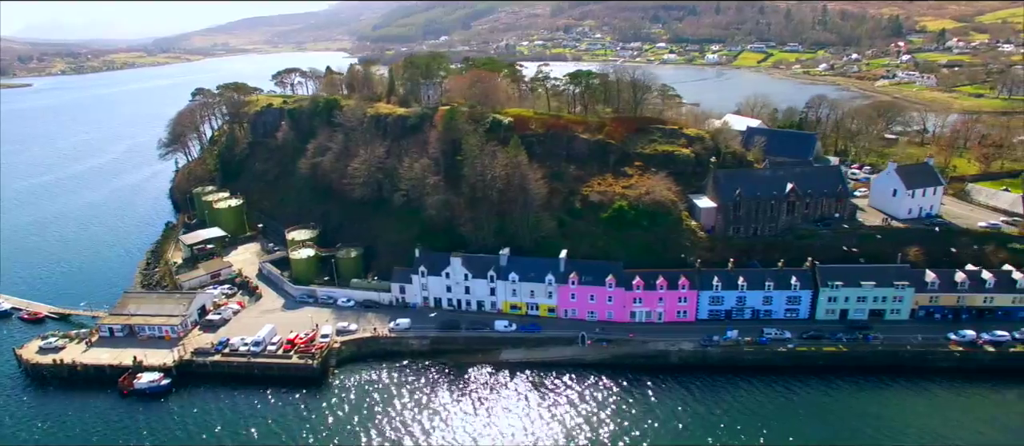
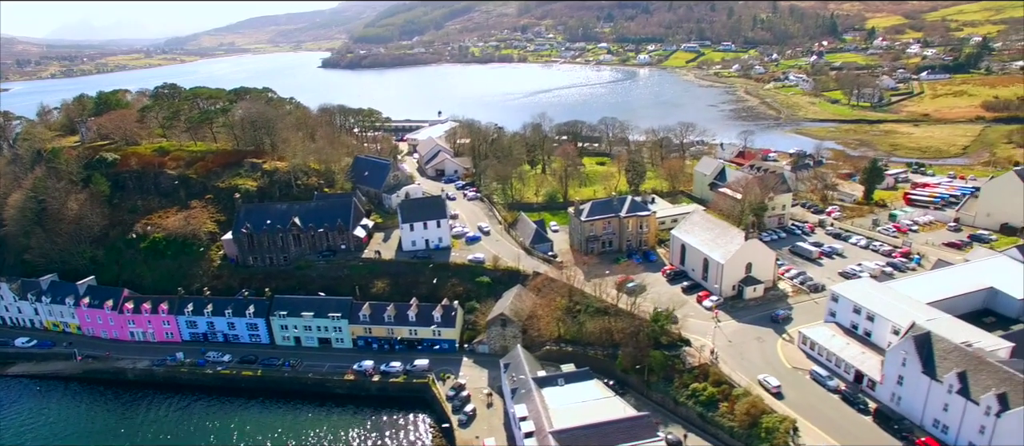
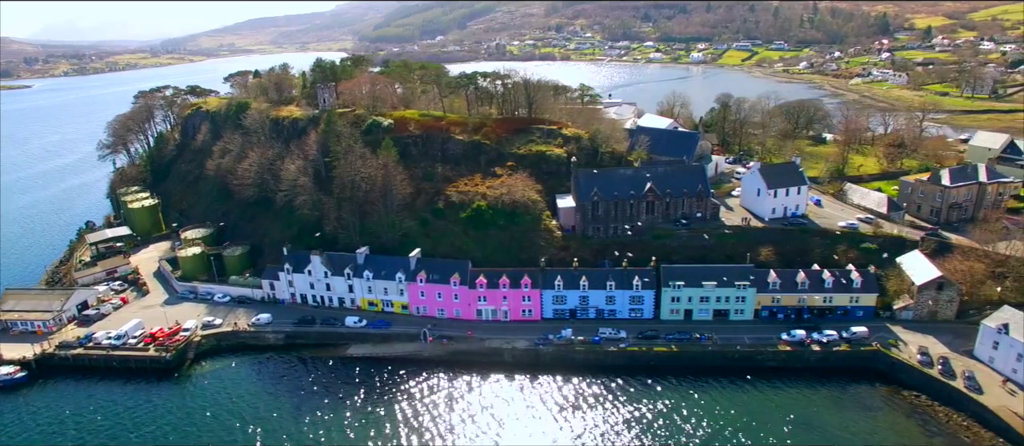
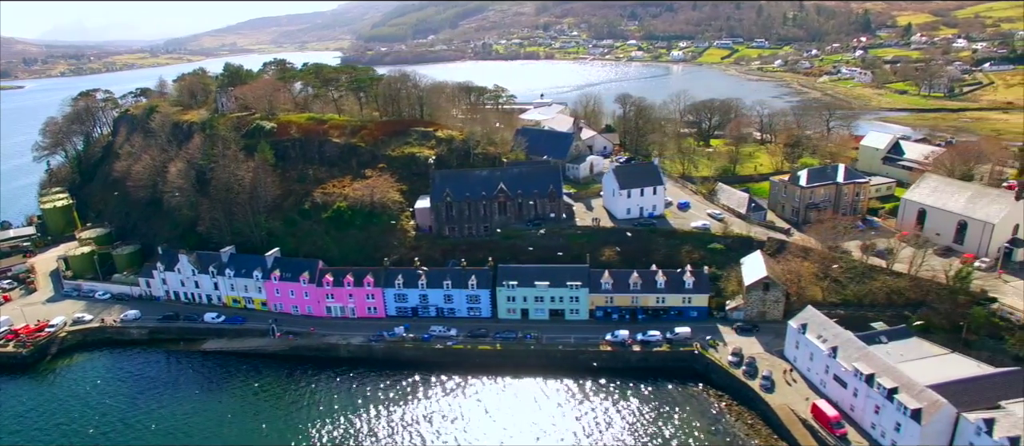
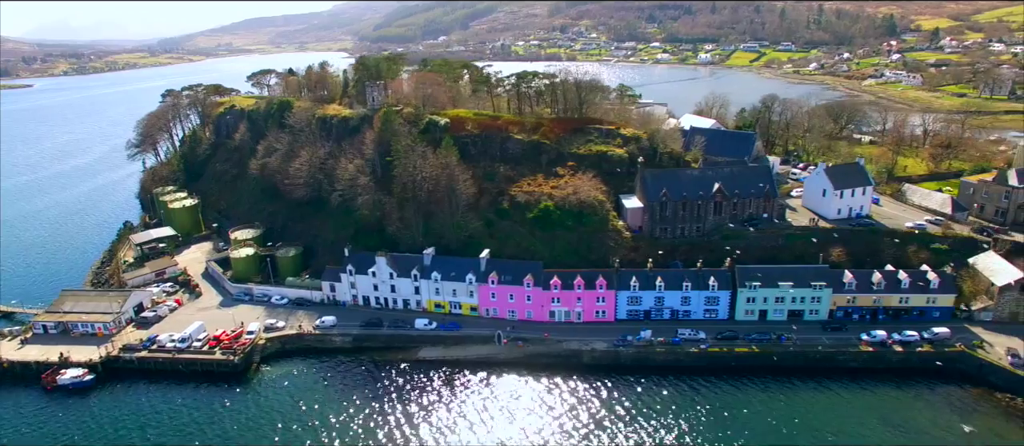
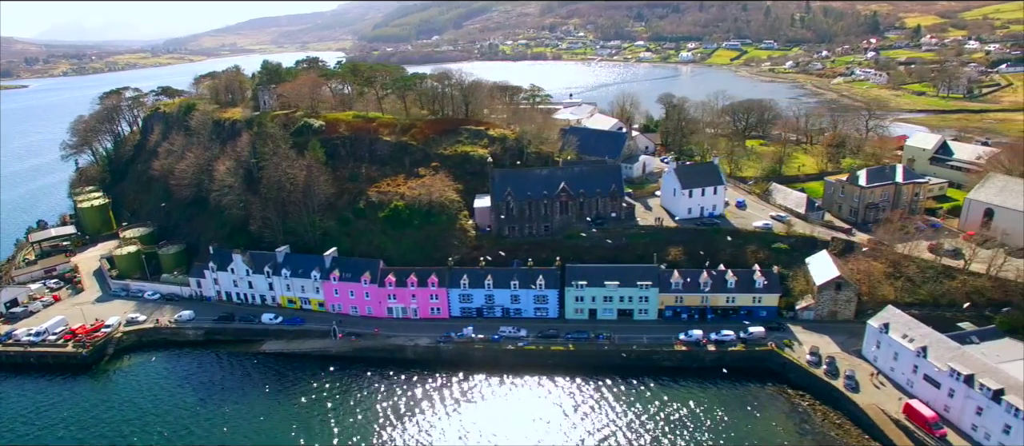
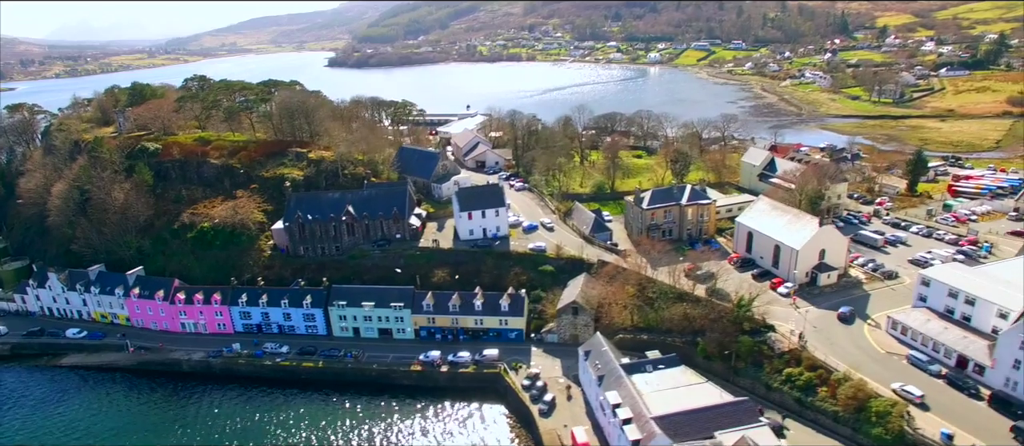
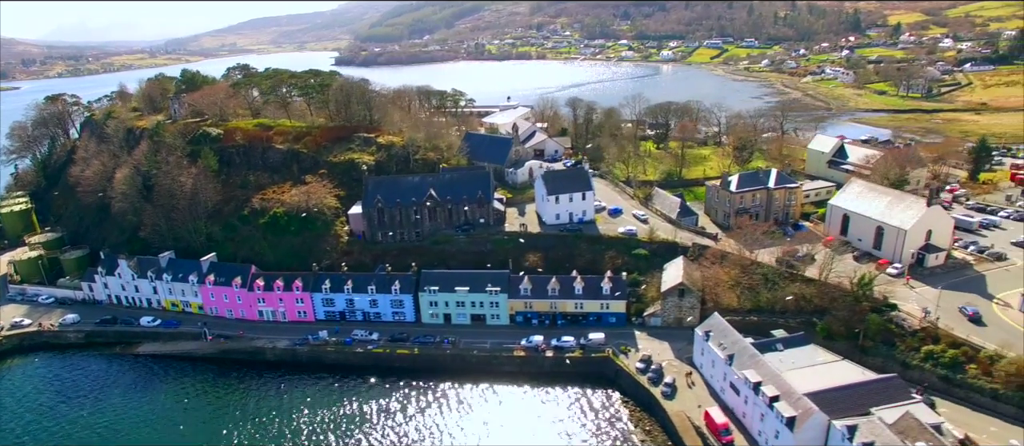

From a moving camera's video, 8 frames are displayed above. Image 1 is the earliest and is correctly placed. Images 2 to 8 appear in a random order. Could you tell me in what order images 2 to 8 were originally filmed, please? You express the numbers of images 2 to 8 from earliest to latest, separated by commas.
5, 3, 6, 4, 8, 7, 2
